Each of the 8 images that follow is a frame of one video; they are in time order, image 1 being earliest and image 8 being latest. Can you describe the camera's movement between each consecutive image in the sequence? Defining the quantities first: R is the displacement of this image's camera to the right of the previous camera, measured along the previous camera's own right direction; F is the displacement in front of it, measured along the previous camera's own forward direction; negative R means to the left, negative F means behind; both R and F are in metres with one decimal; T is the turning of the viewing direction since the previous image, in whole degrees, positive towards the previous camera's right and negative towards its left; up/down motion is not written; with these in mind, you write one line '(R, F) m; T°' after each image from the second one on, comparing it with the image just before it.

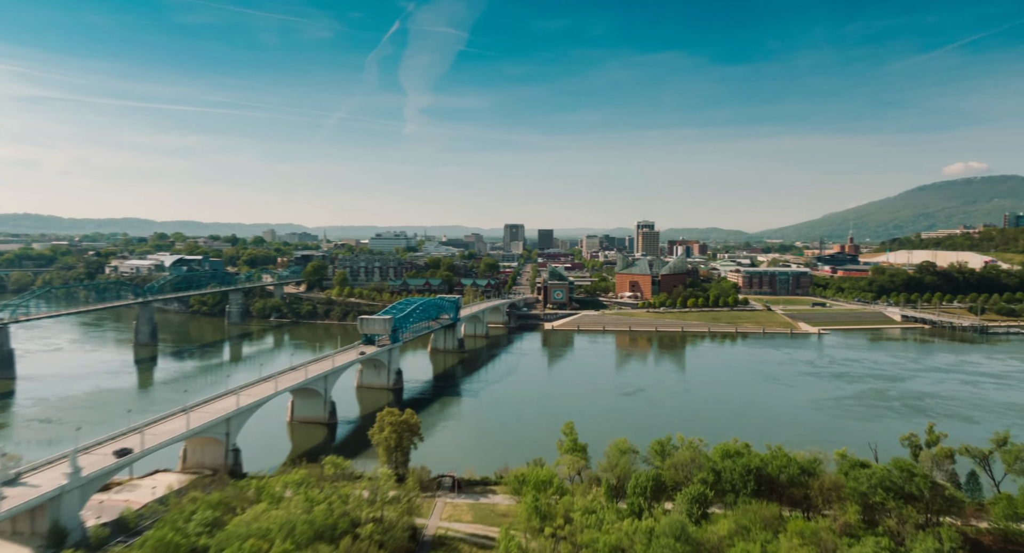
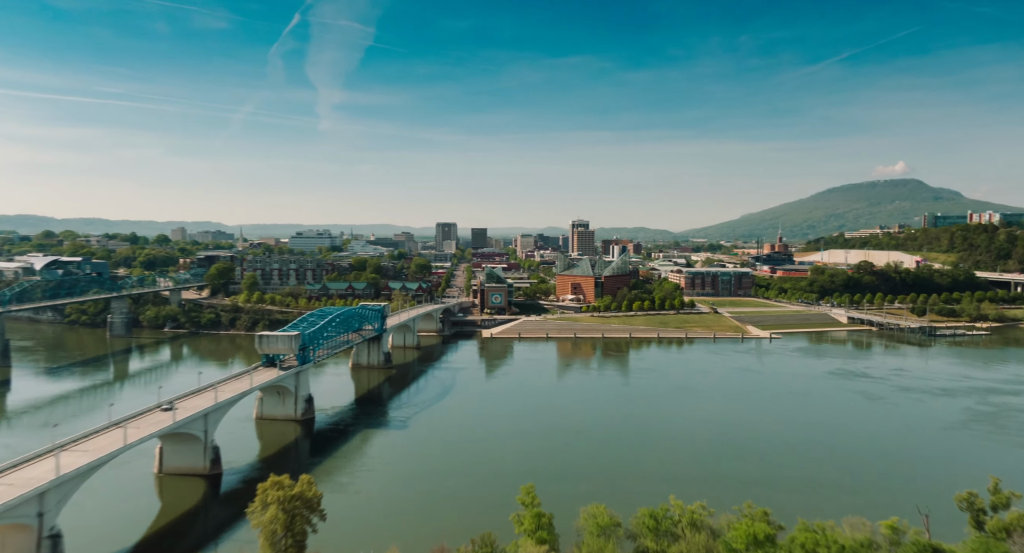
(-0.2, +7.7) m; +6°
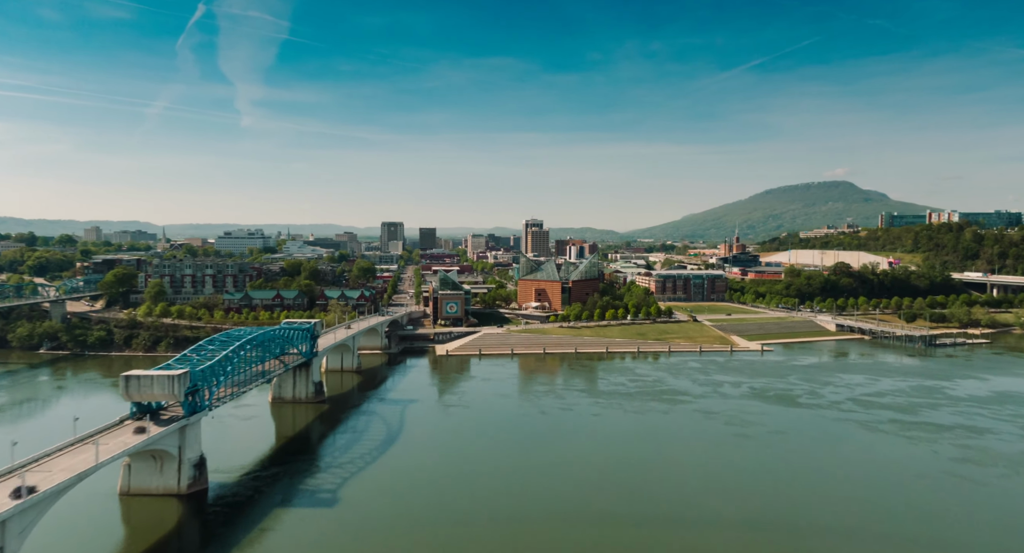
(-1.2, +10.9) m; +5°
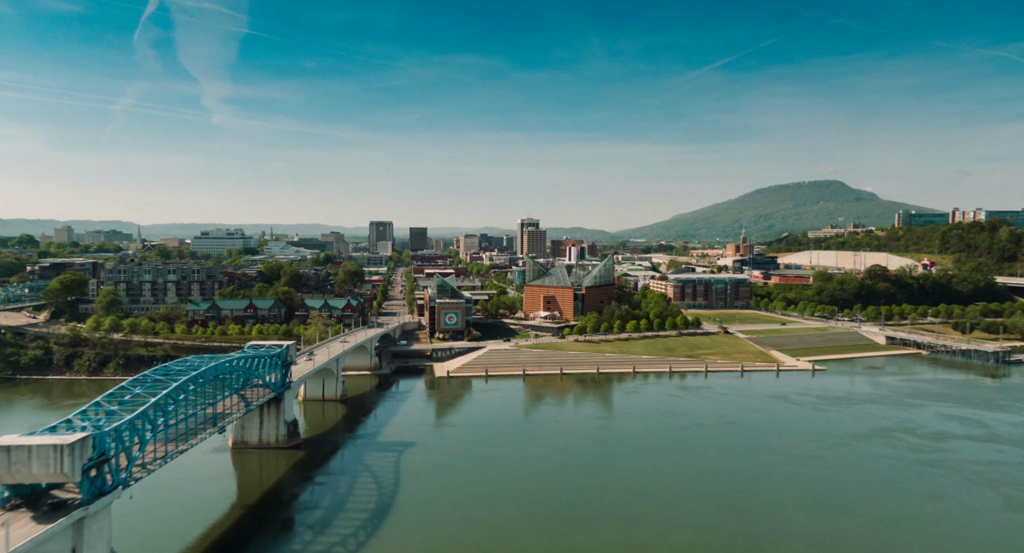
(-2.0, +9.8) m; +1°
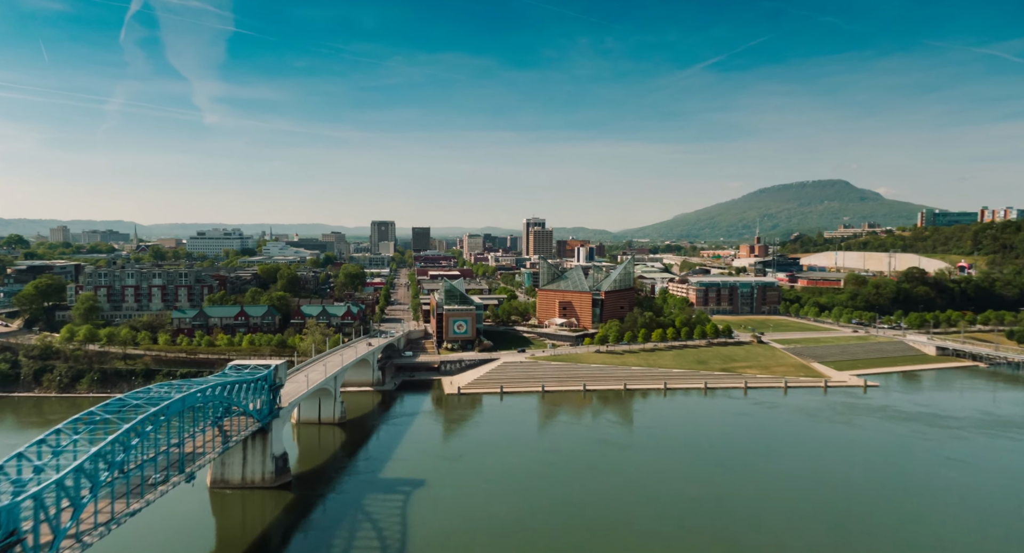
(-1.3, +5.8) m; 0°
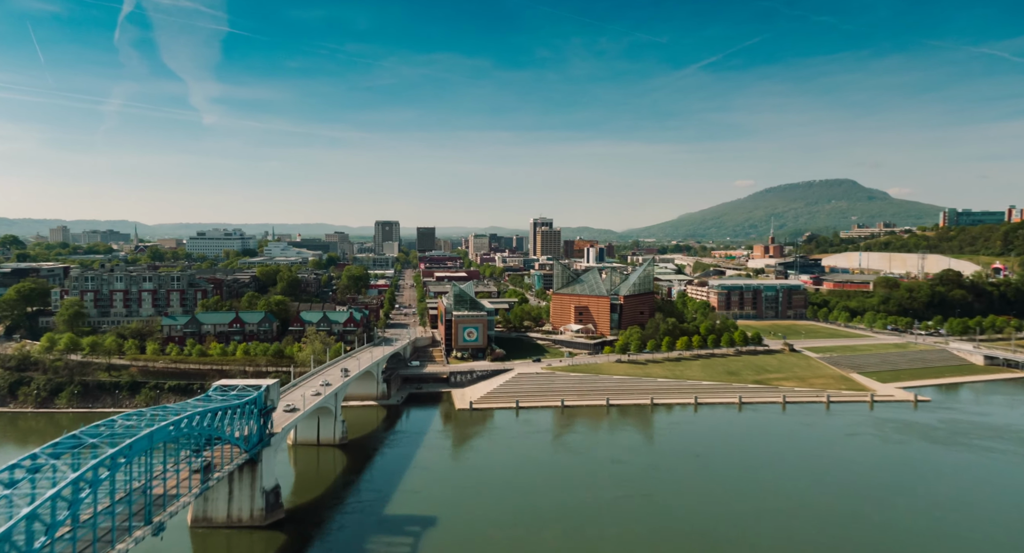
(-0.9, +4.3) m; 0°
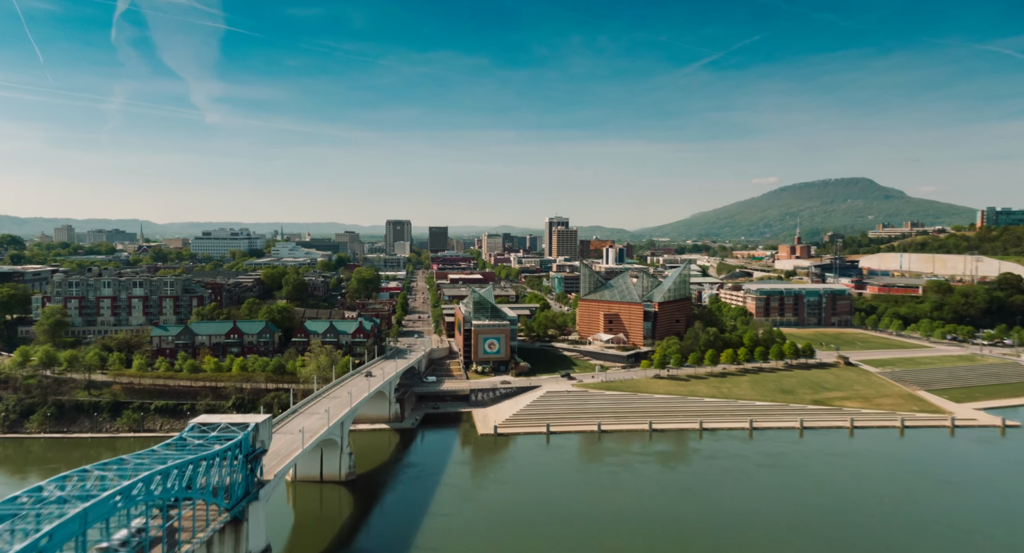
(-1.2, +5.6) m; -1°
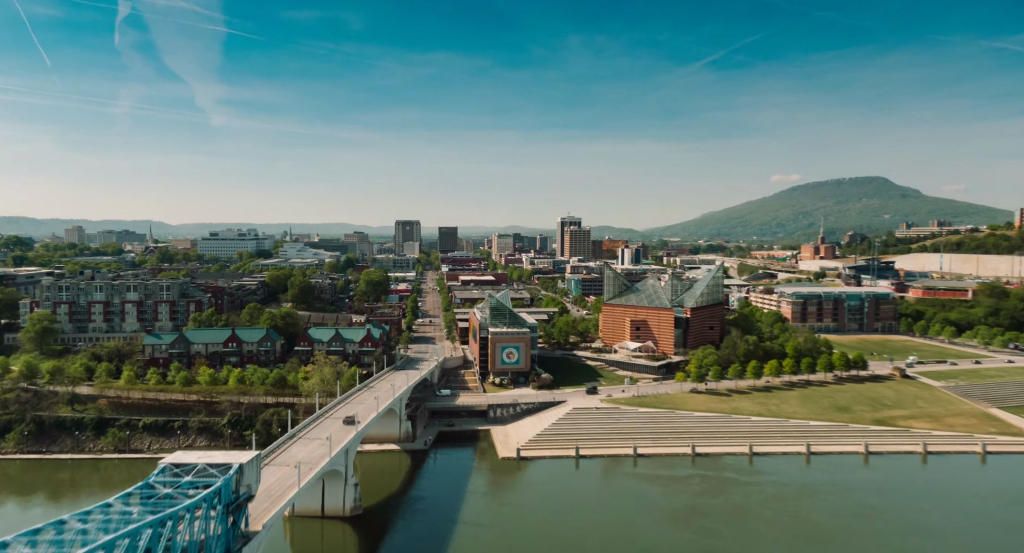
(-1.0, +4.6) m; -1°
